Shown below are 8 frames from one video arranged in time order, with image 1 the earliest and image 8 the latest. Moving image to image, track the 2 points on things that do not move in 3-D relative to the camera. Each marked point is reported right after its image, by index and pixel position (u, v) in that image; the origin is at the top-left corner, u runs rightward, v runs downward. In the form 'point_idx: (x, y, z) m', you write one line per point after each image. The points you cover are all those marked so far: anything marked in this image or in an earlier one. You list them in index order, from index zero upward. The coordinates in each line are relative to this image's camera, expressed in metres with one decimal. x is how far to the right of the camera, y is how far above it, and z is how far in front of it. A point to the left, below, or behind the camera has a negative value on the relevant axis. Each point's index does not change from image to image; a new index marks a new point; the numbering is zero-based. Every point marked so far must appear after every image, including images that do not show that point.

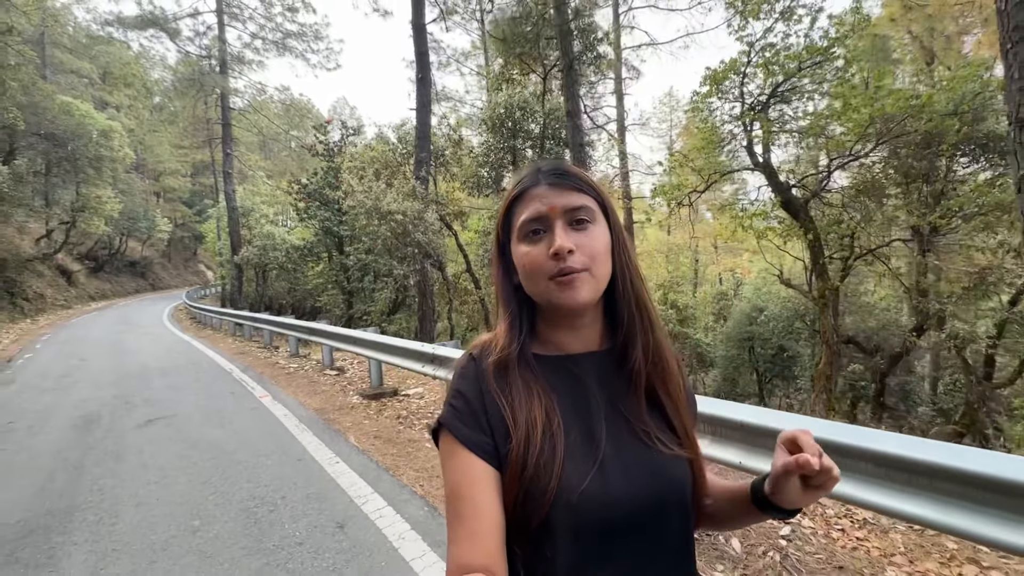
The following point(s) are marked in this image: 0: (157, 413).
0: (-4.9, -1.7, +6.5) m
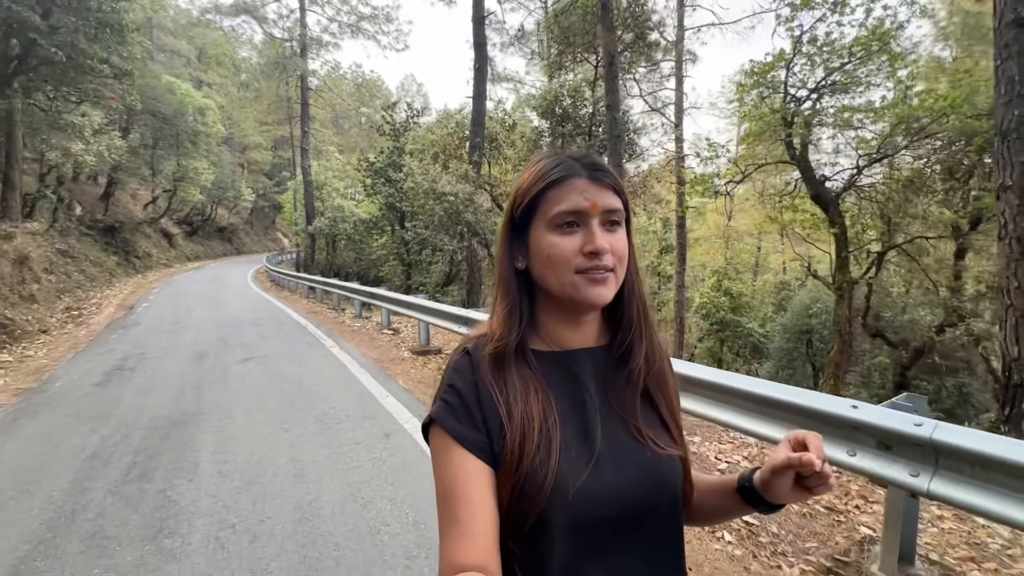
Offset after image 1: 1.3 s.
0: (-4.5, -1.1, +8.0) m
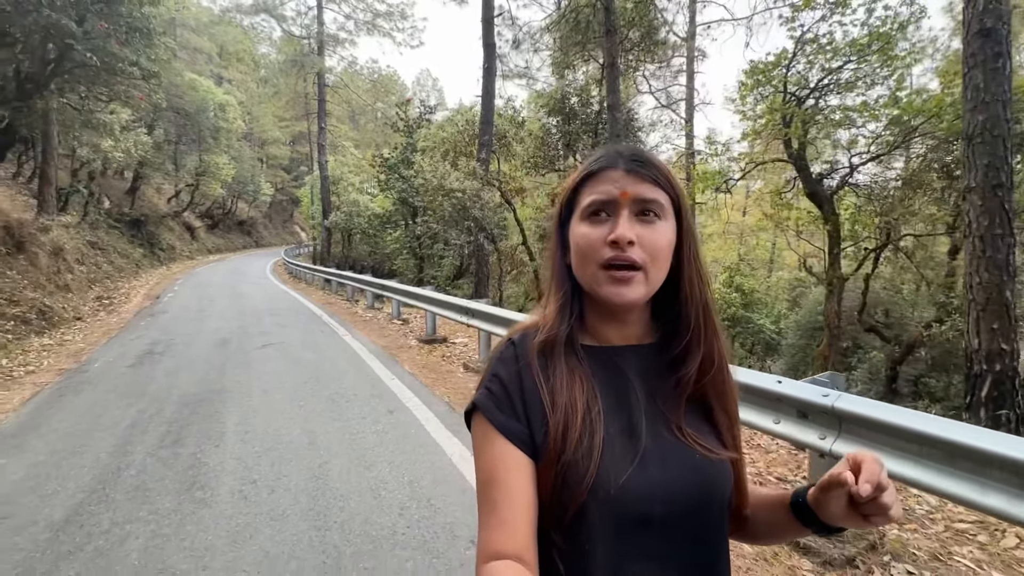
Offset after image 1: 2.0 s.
0: (-4.4, -1.0, +8.6) m
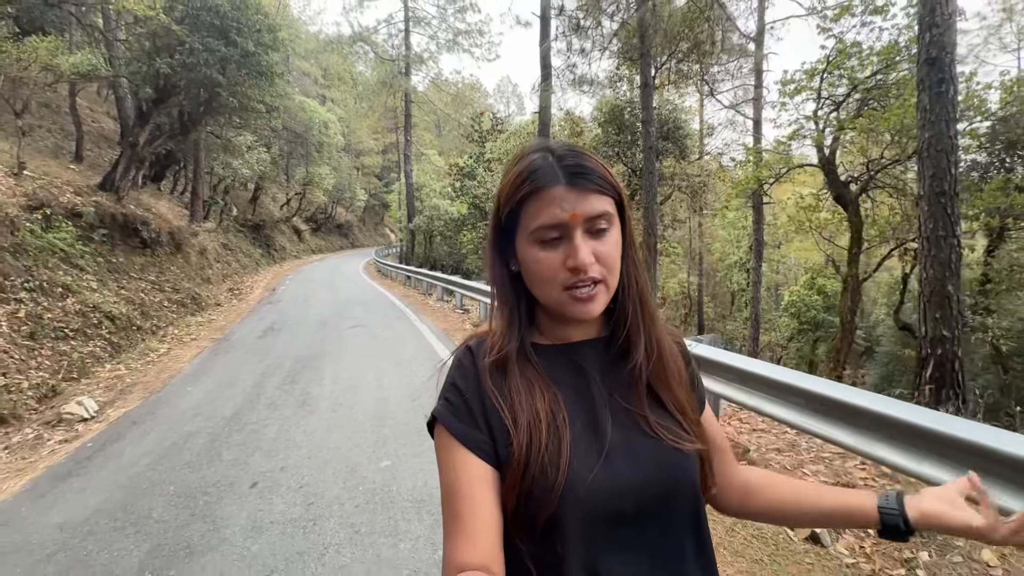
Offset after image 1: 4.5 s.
0: (-3.5, -0.8, +10.7) m
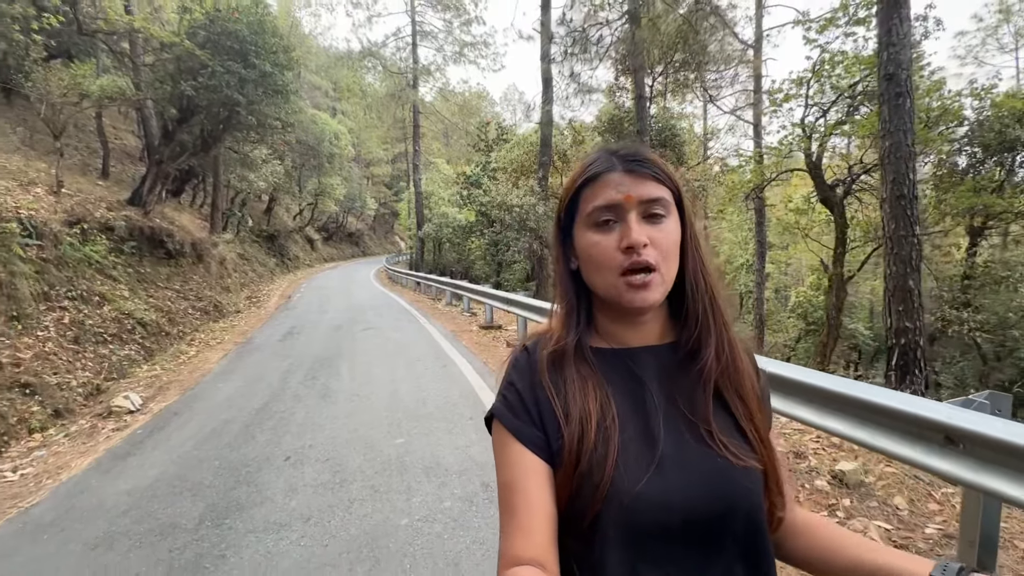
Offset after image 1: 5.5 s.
0: (-3.4, -0.9, +11.3) m
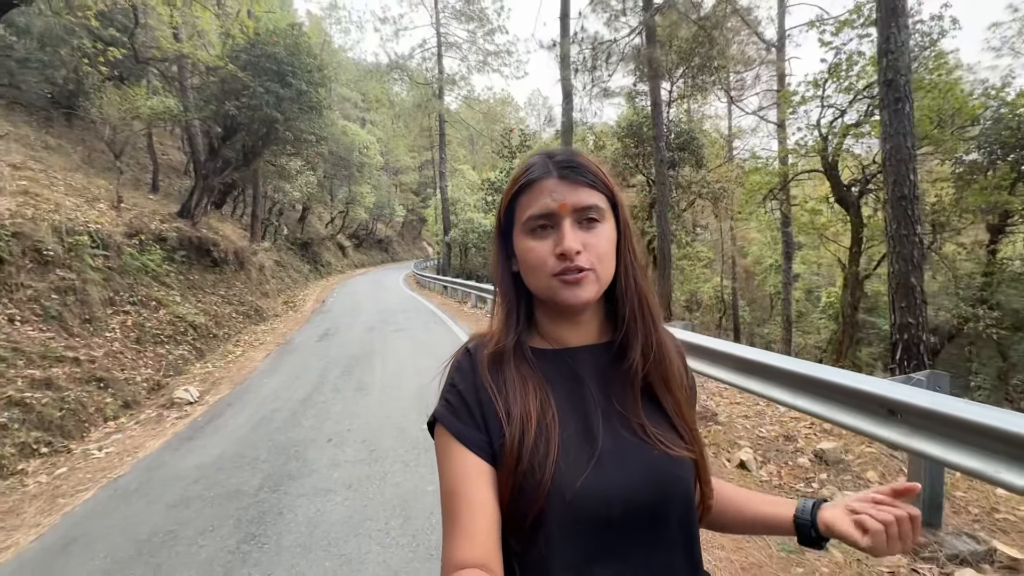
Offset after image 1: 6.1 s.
0: (-2.9, -1.0, +12.0) m
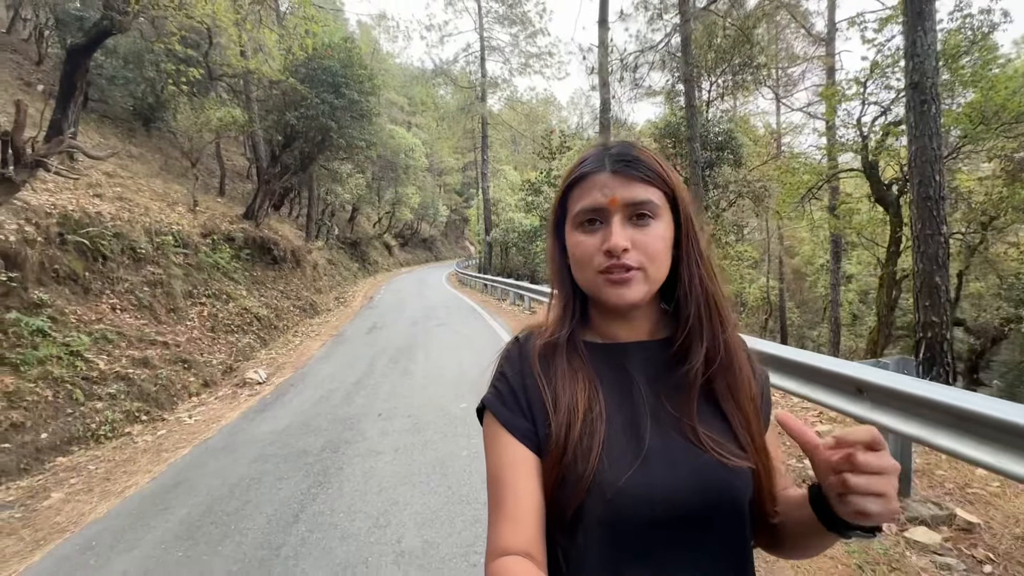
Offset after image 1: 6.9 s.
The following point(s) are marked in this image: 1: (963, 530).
0: (-1.9, -0.9, +12.7) m
1: (+2.5, -1.4, +2.7) m
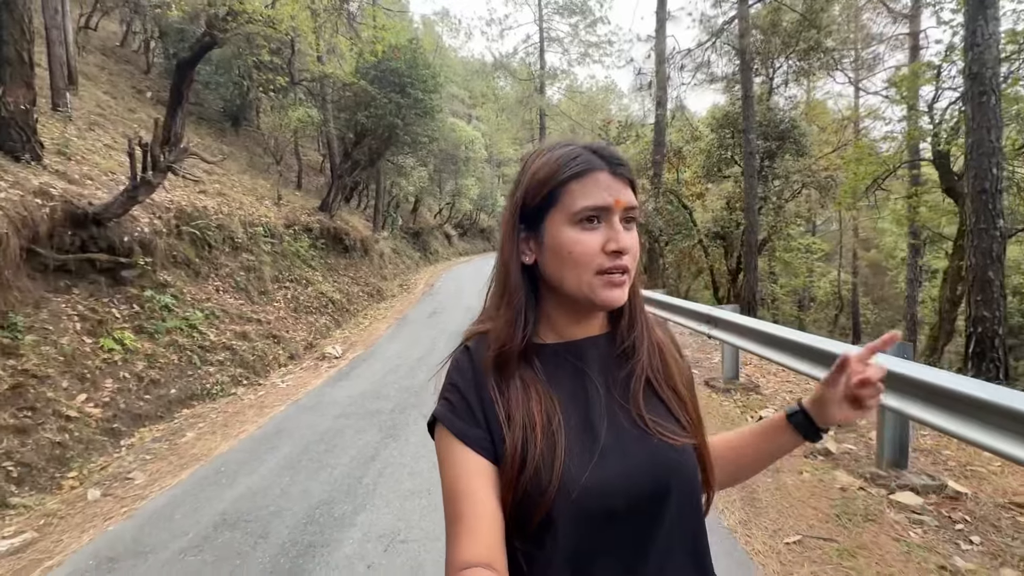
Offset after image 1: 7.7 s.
0: (-0.5, -0.6, +13.5) m
1: (+2.7, -1.3, +3.0) m
